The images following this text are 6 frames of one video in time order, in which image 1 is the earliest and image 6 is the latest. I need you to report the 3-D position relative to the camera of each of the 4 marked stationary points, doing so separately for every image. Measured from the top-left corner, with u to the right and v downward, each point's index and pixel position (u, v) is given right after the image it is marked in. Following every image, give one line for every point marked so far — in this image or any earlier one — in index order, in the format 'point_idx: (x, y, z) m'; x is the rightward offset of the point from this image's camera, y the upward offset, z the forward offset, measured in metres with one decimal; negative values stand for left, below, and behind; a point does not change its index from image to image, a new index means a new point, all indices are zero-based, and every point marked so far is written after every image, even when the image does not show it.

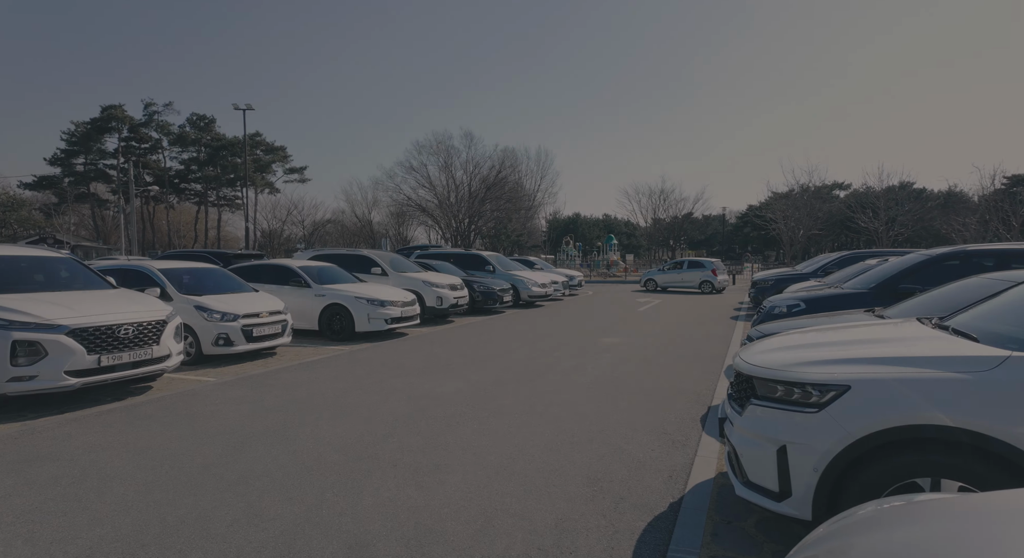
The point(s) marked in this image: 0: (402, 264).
0: (-2.6, +0.4, +13.7) m
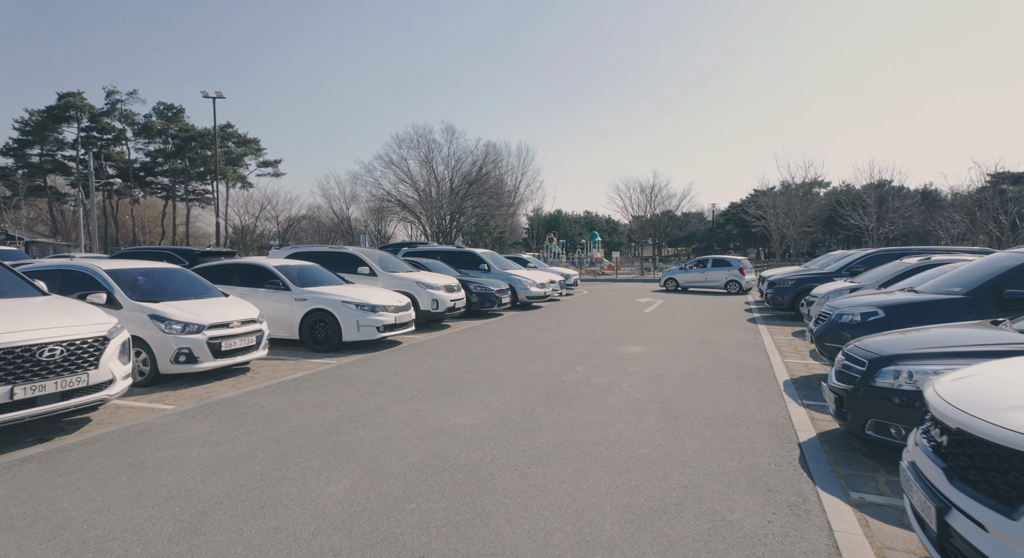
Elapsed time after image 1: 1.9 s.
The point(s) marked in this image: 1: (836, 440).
0: (-2.5, +0.3, +12.3) m
1: (+2.7, -1.4, +4.9) m
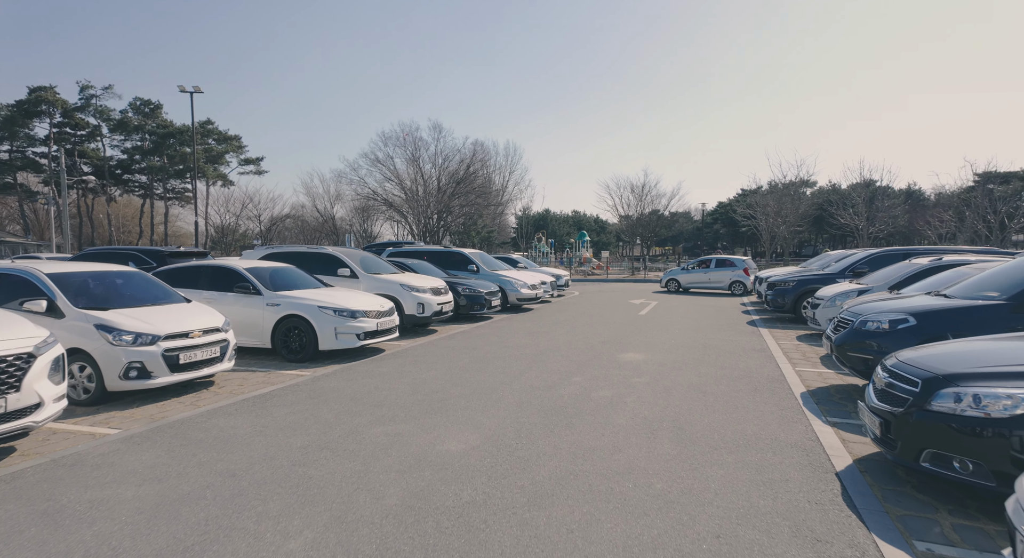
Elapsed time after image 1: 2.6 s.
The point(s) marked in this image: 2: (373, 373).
0: (-2.7, +0.3, +11.5) m
1: (+2.7, -1.4, +4.3) m
2: (-1.8, -1.2, +7.7) m
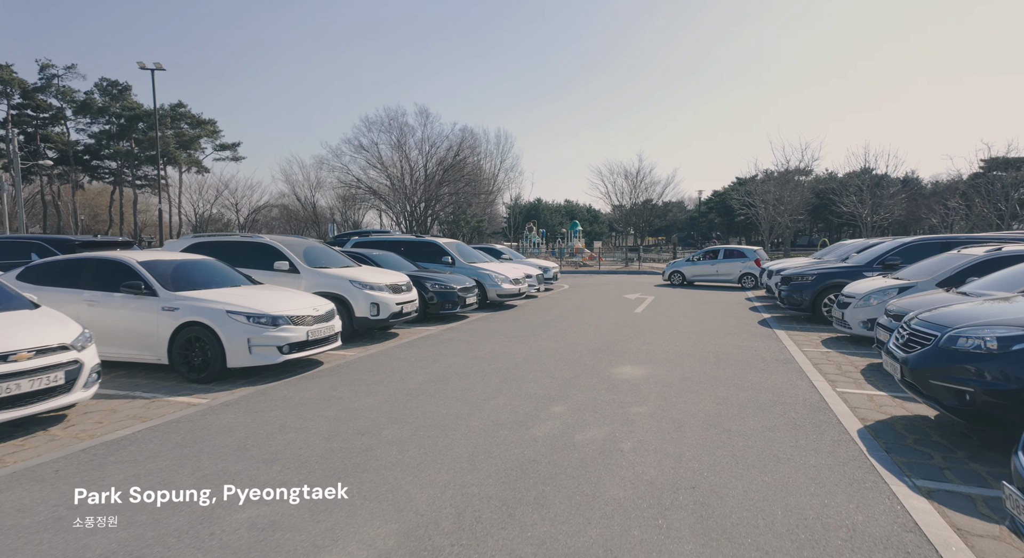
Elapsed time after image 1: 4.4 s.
0: (-3.1, +0.4, +9.7) m
1: (+2.4, -1.4, +2.6) m
2: (-2.2, -1.2, +5.8) m
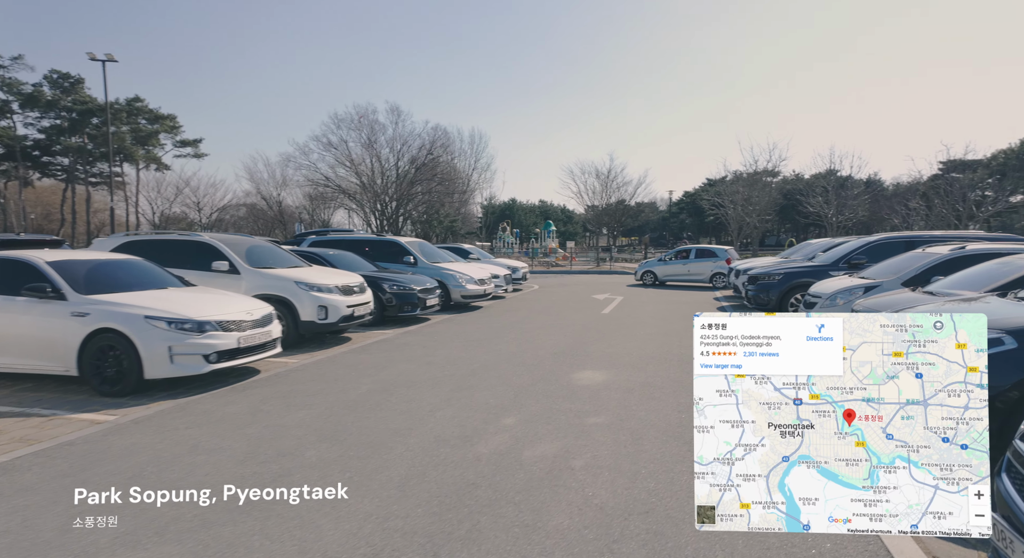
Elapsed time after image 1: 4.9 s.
0: (-3.8, +0.4, +9.1) m
1: (+2.0, -1.4, +2.2) m
2: (-2.7, -1.2, +5.3) m
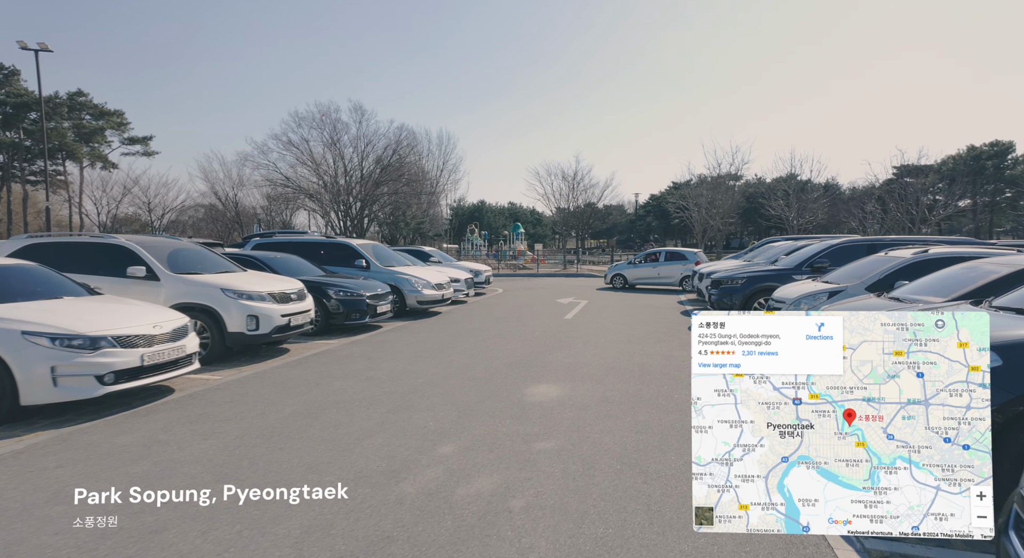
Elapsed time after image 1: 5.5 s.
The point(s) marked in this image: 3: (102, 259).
0: (-4.5, +0.3, +8.2) m
1: (+1.7, -1.5, +1.7) m
2: (-3.2, -1.3, +4.5) m
3: (-5.4, +0.3, +7.7) m
